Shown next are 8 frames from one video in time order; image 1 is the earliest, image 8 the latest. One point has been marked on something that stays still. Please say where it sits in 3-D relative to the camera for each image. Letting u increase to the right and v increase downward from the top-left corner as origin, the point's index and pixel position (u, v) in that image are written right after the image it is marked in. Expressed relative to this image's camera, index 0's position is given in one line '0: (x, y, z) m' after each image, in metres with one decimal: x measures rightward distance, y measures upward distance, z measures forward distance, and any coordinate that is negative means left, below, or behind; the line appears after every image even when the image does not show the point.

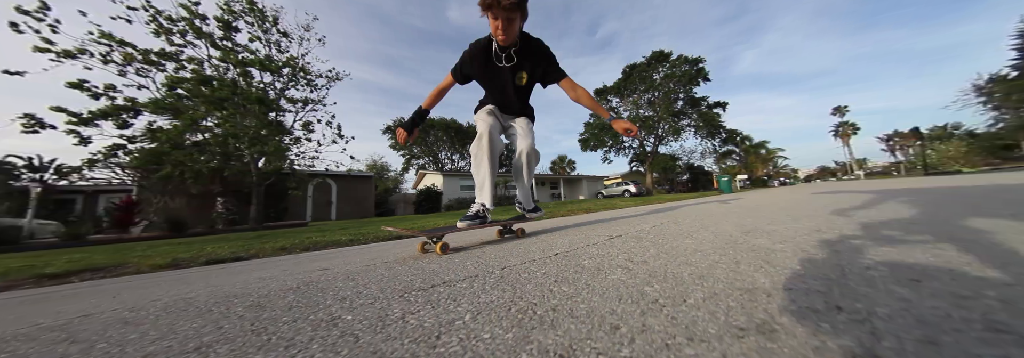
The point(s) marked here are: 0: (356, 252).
0: (-1.9, -0.9, +3.0) m
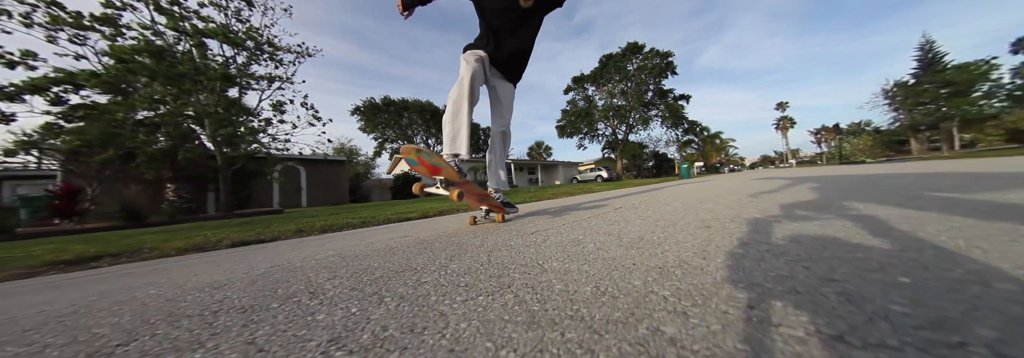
0: (-1.8, -0.7, +3.3) m
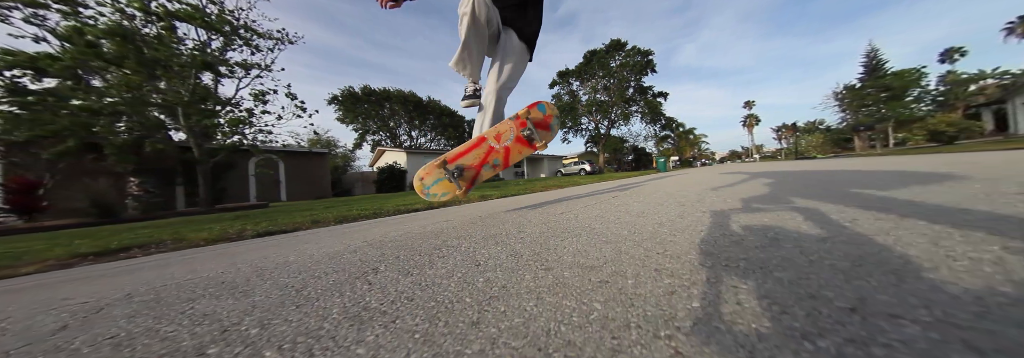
0: (-1.8, -0.6, +3.6) m
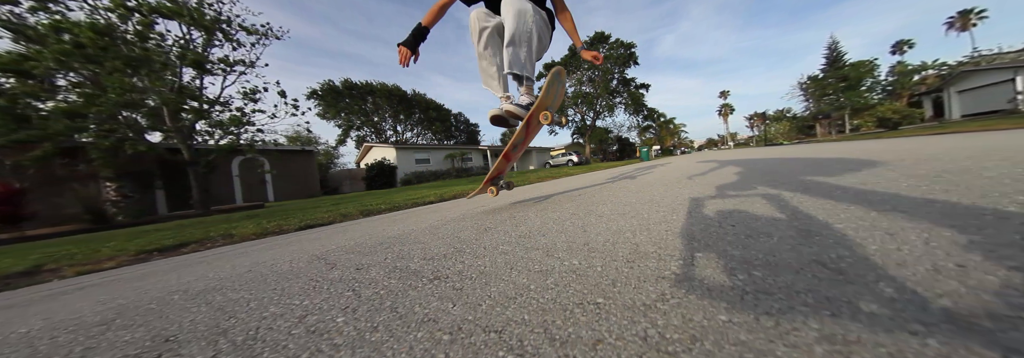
0: (-1.6, -0.6, +4.0) m
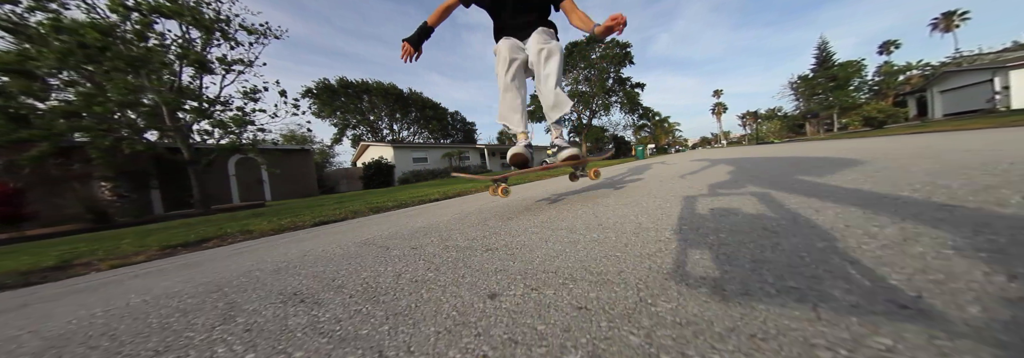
0: (-1.5, -0.5, +4.2) m
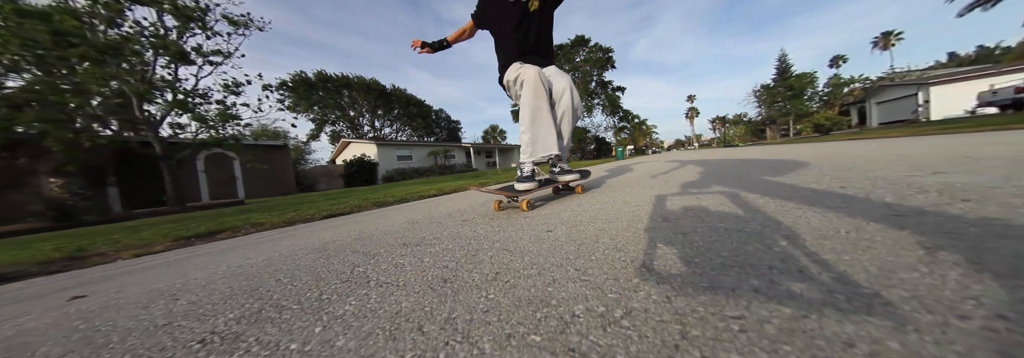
0: (-1.6, -0.5, +4.5) m
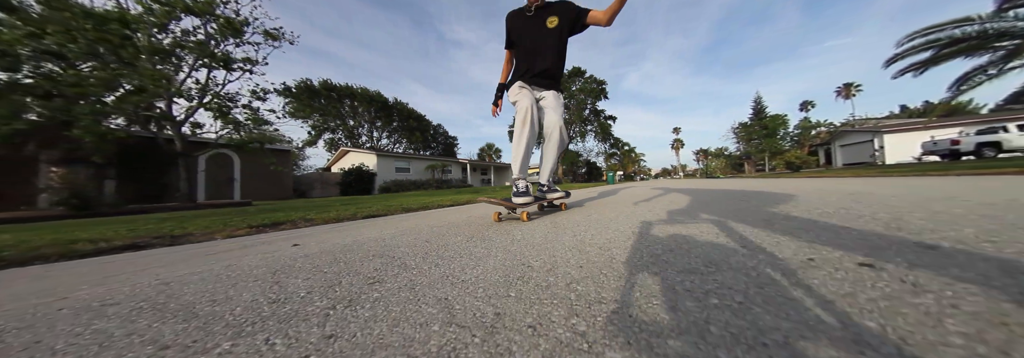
0: (-1.3, -0.7, +5.3) m
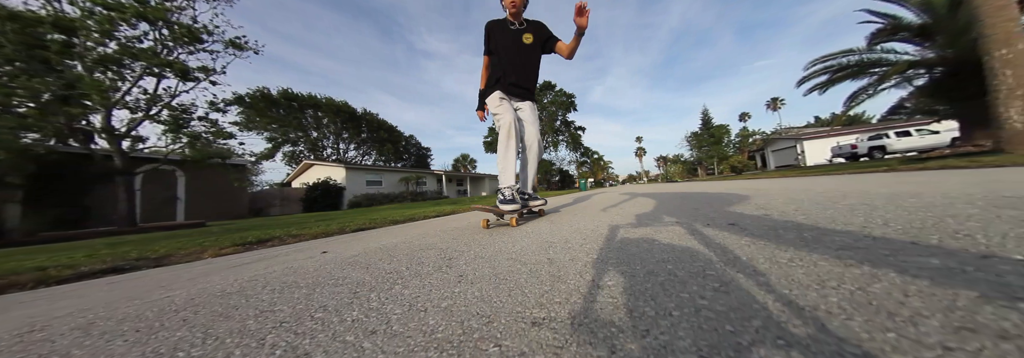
0: (-1.6, -0.9, +5.5) m
